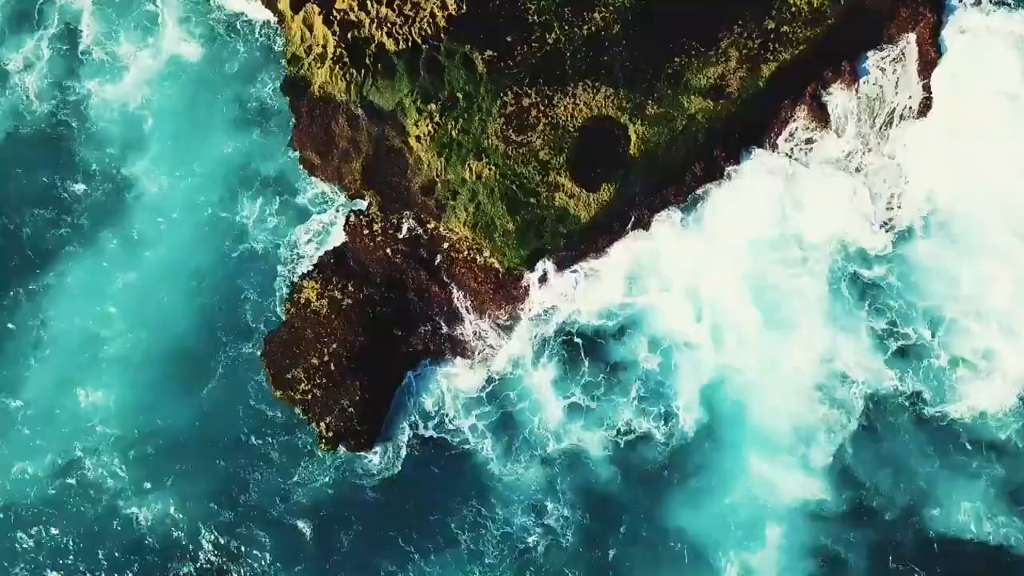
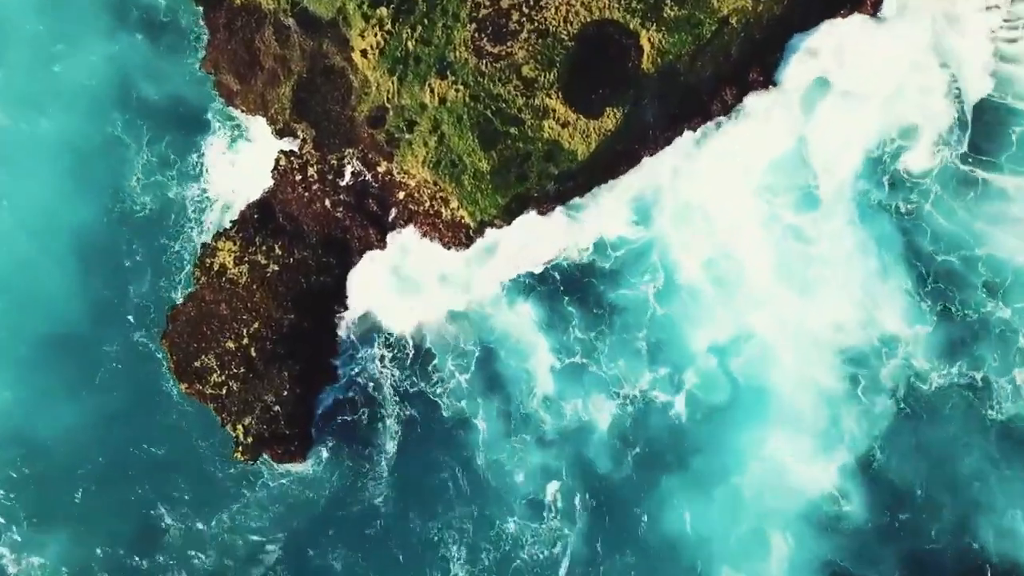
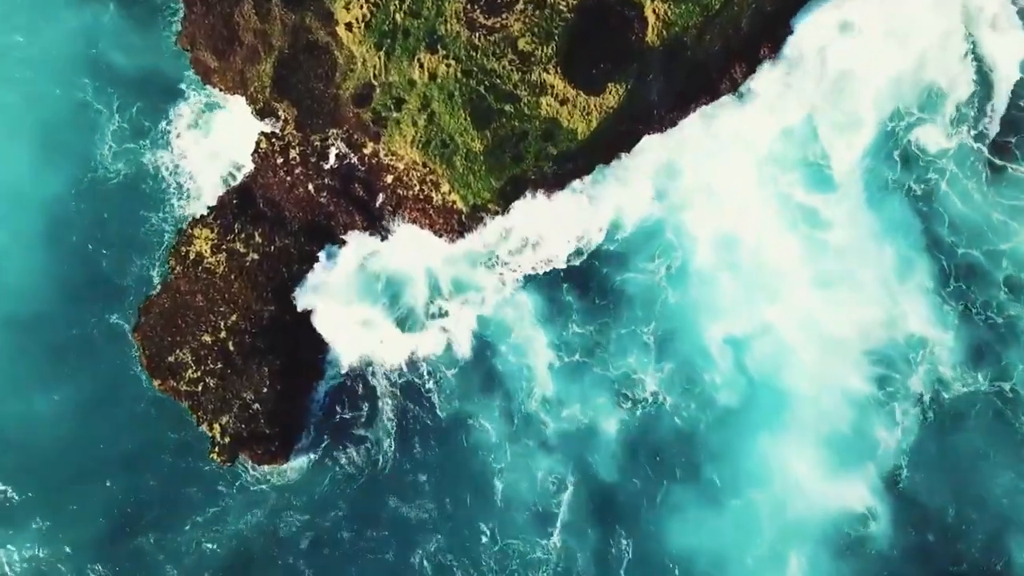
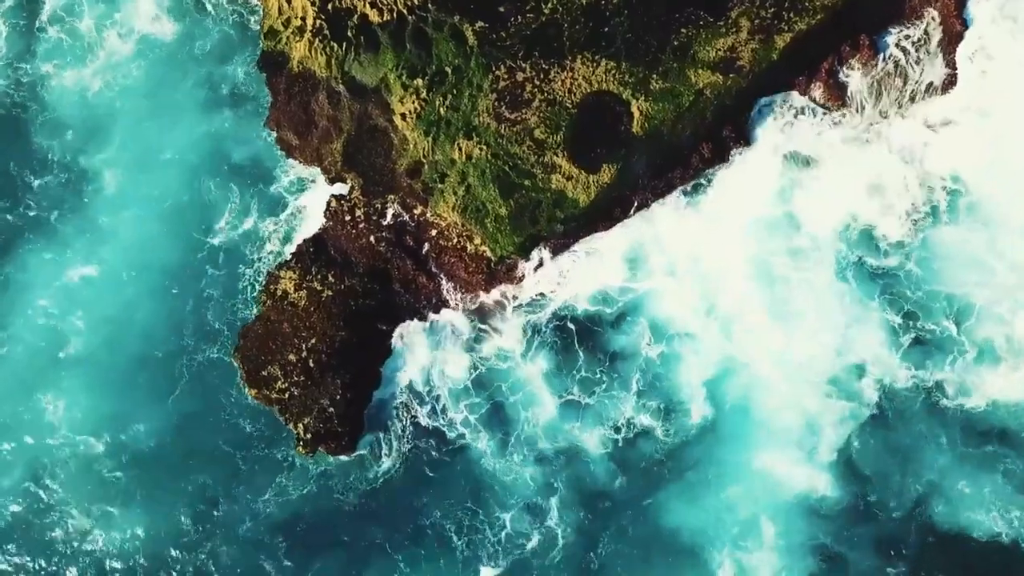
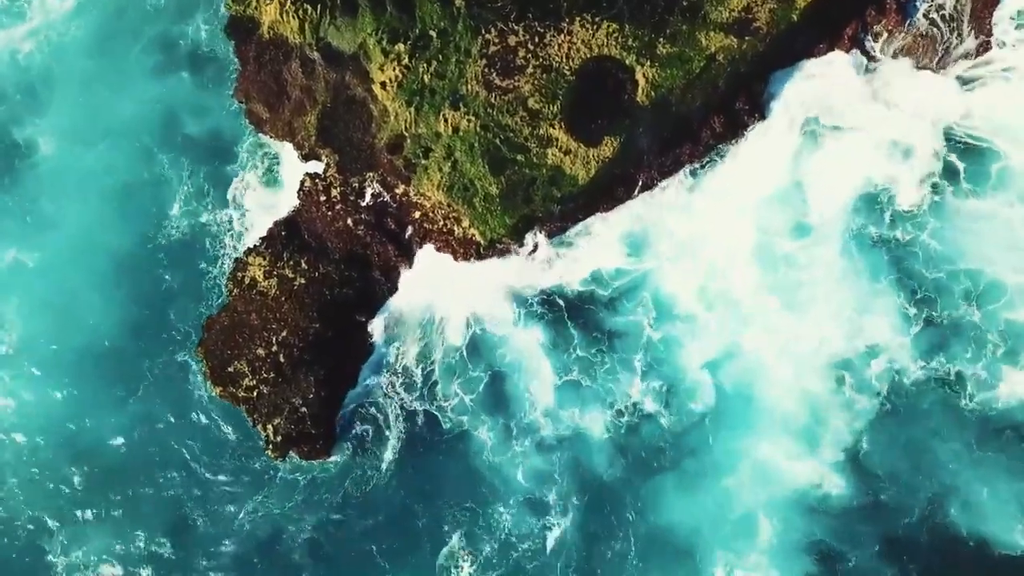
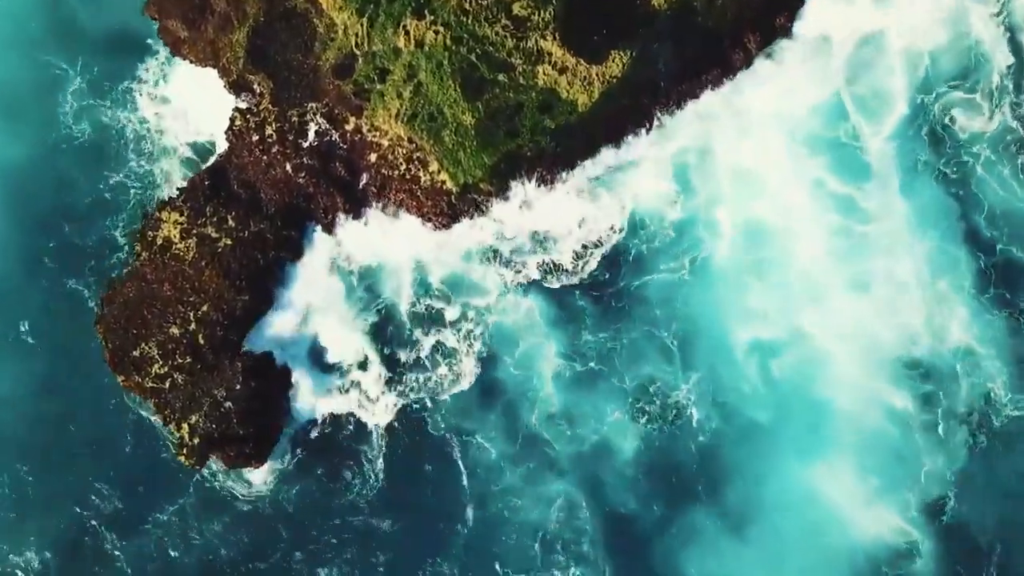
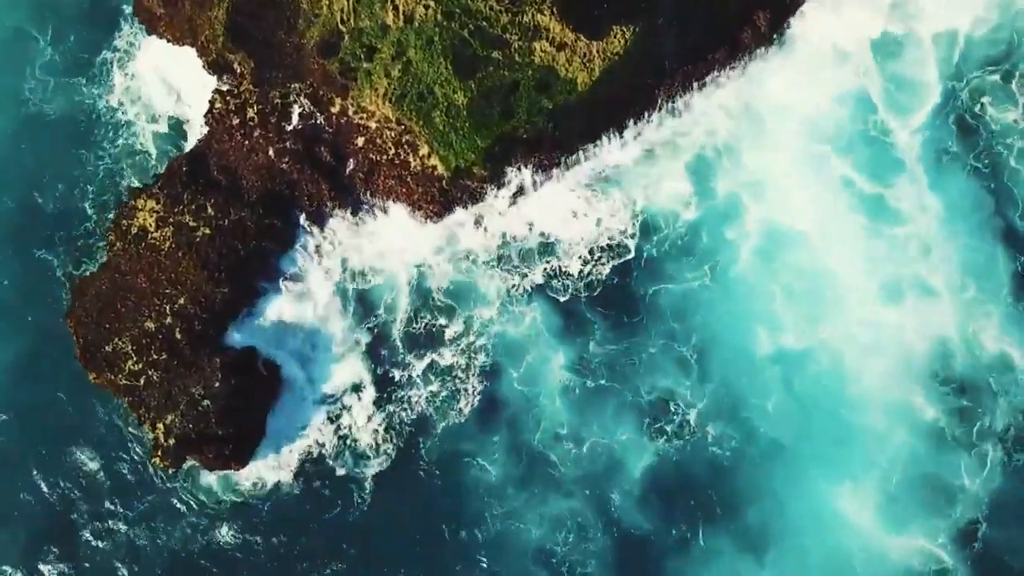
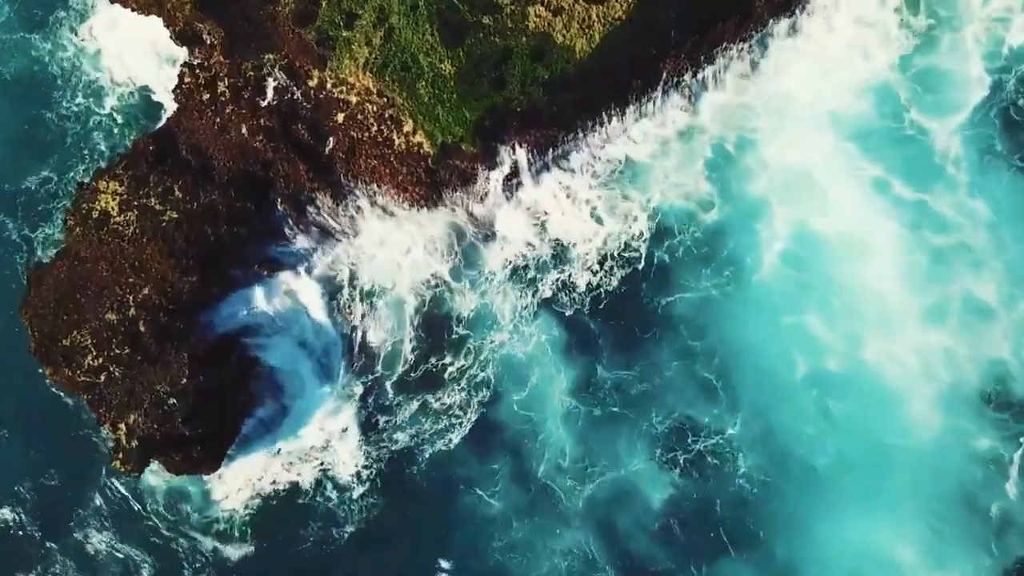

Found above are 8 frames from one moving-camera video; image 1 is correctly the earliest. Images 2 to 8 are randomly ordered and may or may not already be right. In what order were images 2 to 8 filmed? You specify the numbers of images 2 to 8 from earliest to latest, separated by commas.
4, 5, 2, 3, 6, 7, 8
